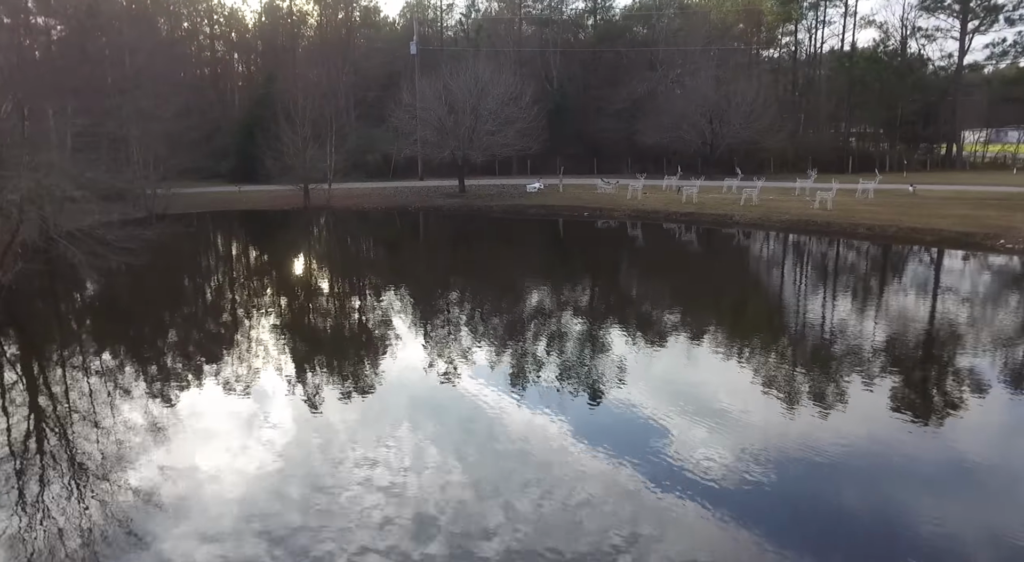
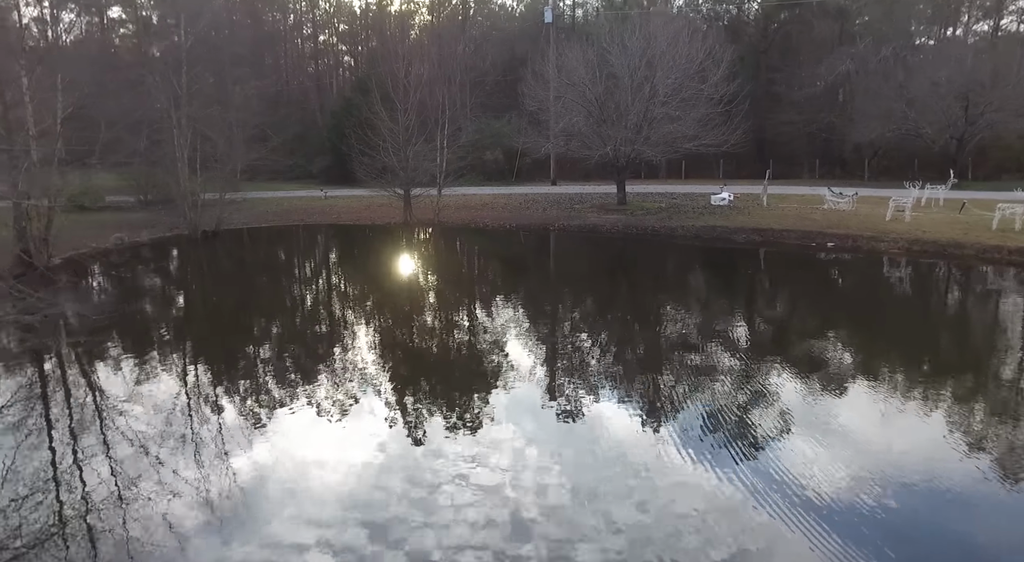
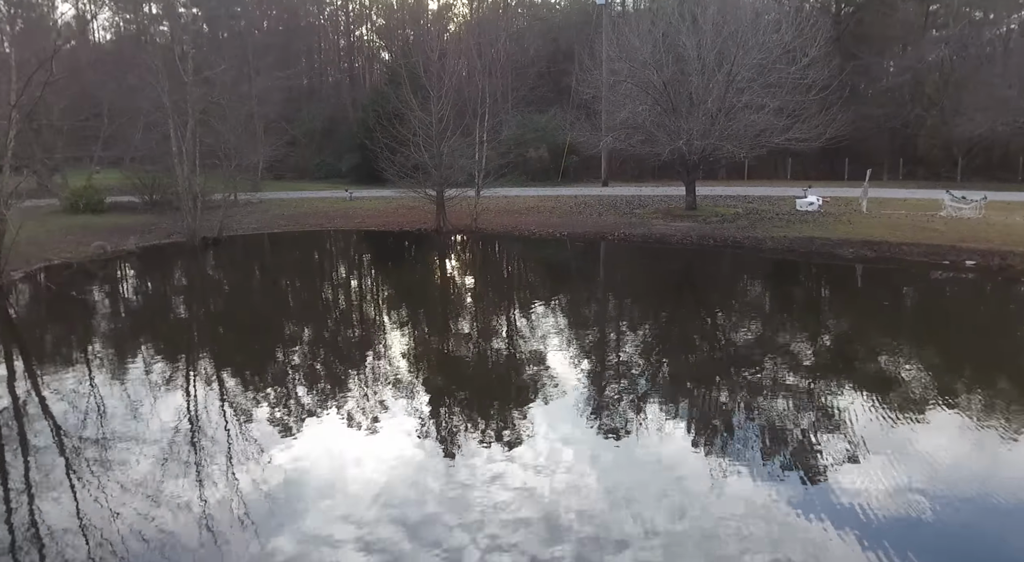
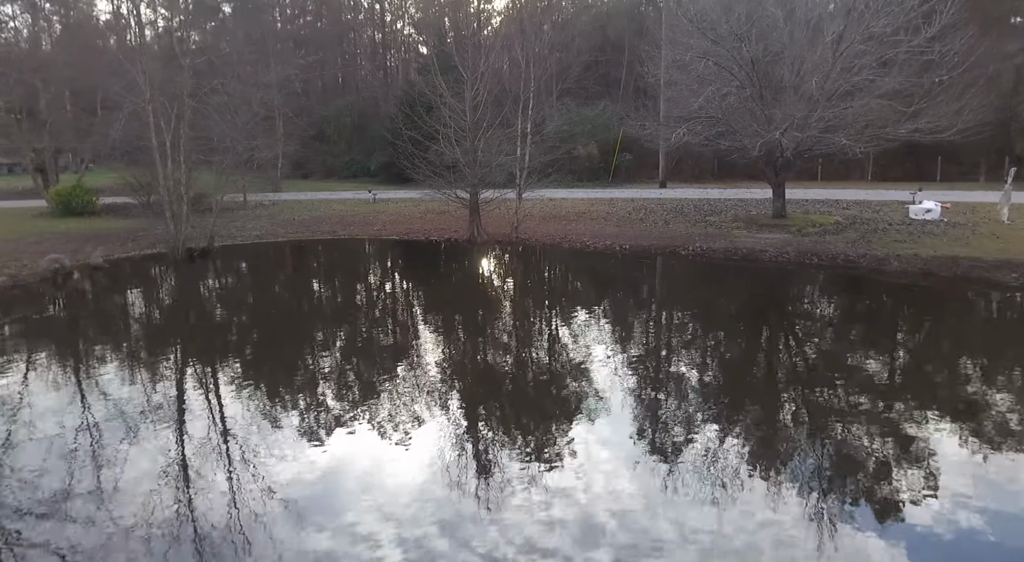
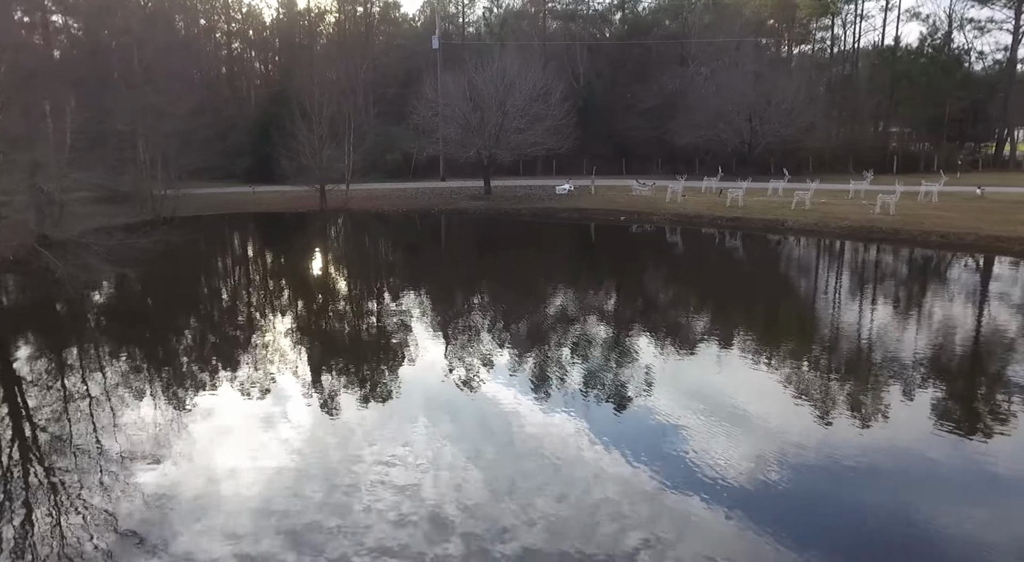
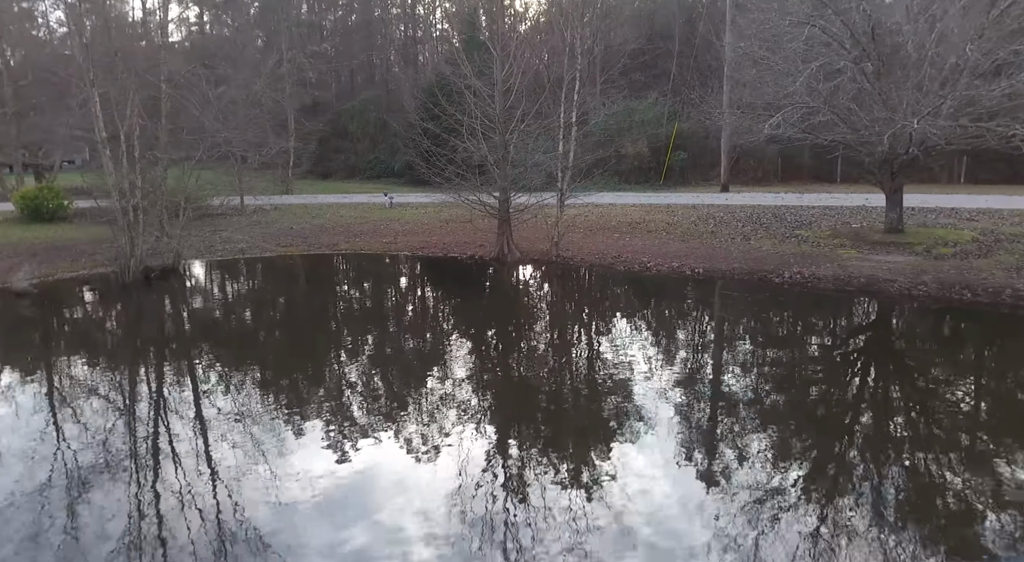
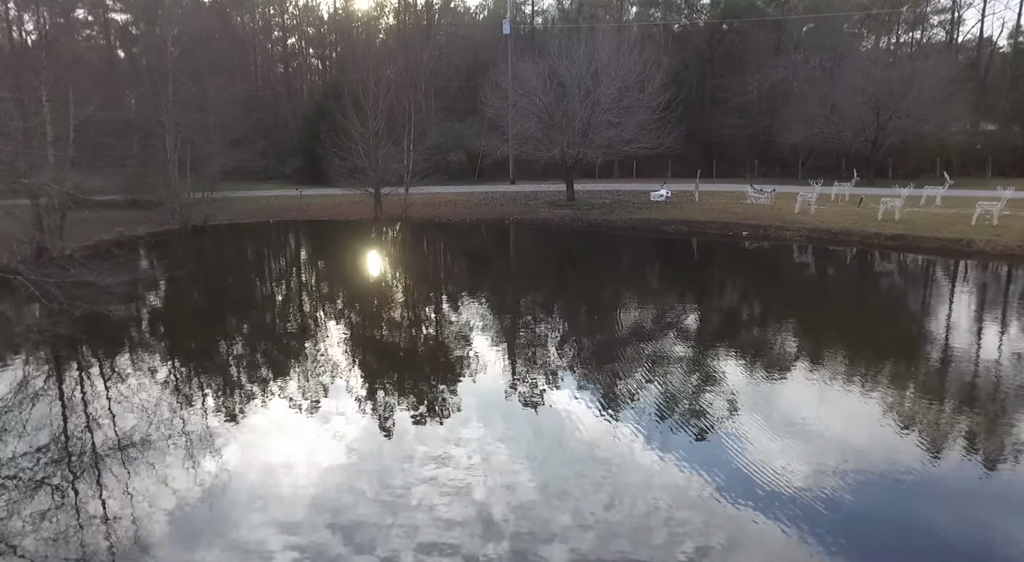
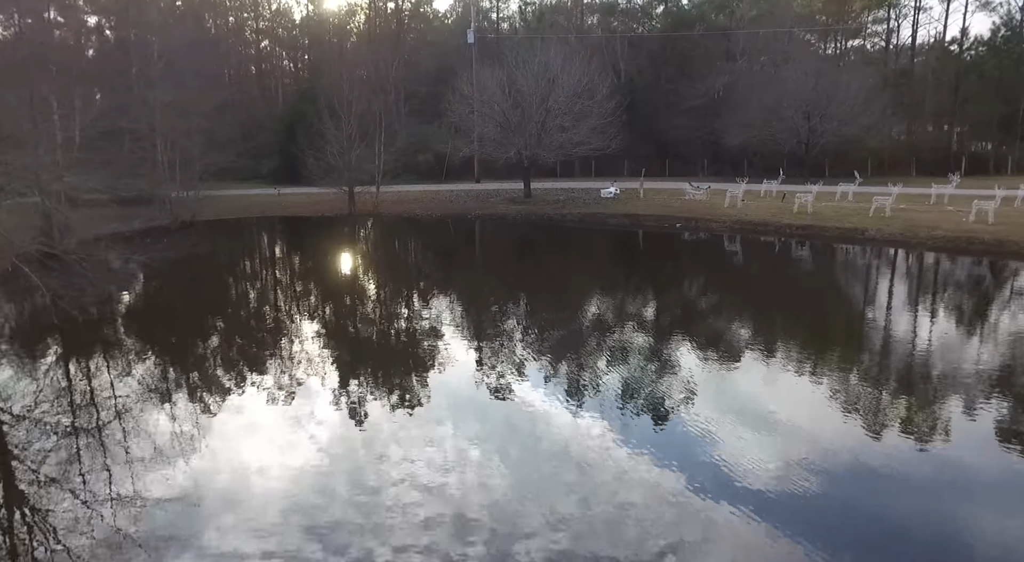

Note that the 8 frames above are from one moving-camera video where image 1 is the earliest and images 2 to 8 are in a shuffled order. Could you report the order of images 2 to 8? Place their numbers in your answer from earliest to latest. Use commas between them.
5, 8, 7, 2, 3, 4, 6
